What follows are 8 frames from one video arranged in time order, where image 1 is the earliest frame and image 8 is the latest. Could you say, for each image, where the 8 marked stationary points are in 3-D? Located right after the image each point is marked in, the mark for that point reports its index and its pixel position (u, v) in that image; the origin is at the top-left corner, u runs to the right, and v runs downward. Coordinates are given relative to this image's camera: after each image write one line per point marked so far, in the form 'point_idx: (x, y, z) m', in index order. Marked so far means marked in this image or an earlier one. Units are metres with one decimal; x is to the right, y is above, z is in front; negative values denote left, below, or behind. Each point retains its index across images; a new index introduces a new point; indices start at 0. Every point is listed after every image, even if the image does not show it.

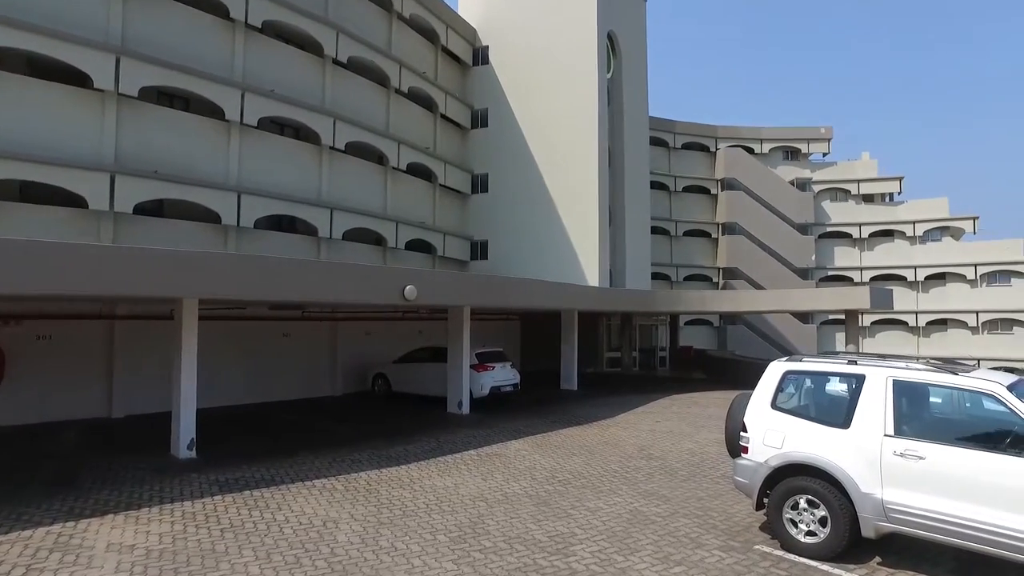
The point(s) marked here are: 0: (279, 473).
0: (-2.8, -2.2, +8.3) m
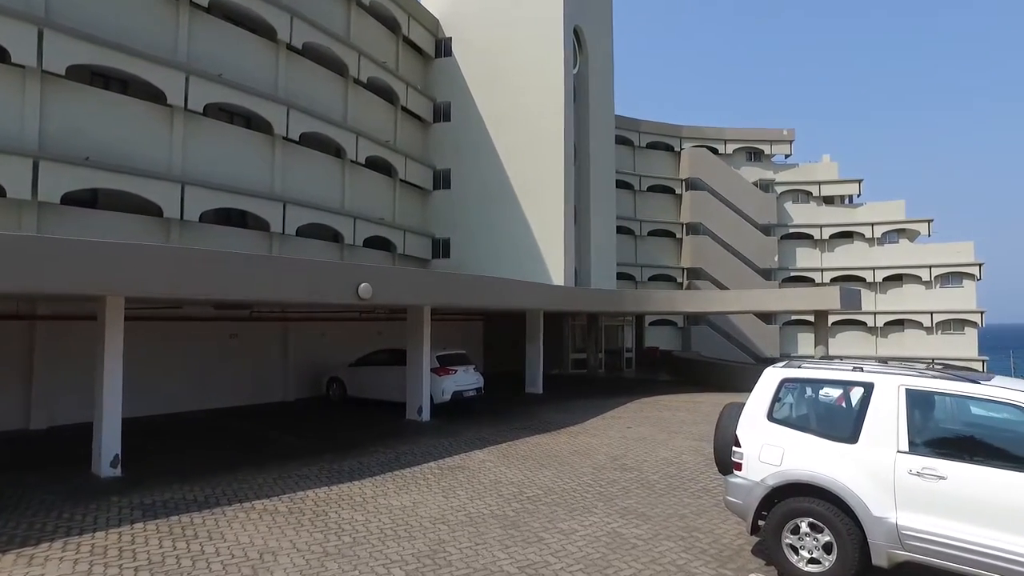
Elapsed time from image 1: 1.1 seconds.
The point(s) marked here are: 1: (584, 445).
0: (-3.2, -2.2, +7.3) m
1: (+1.2, -2.6, +11.2) m
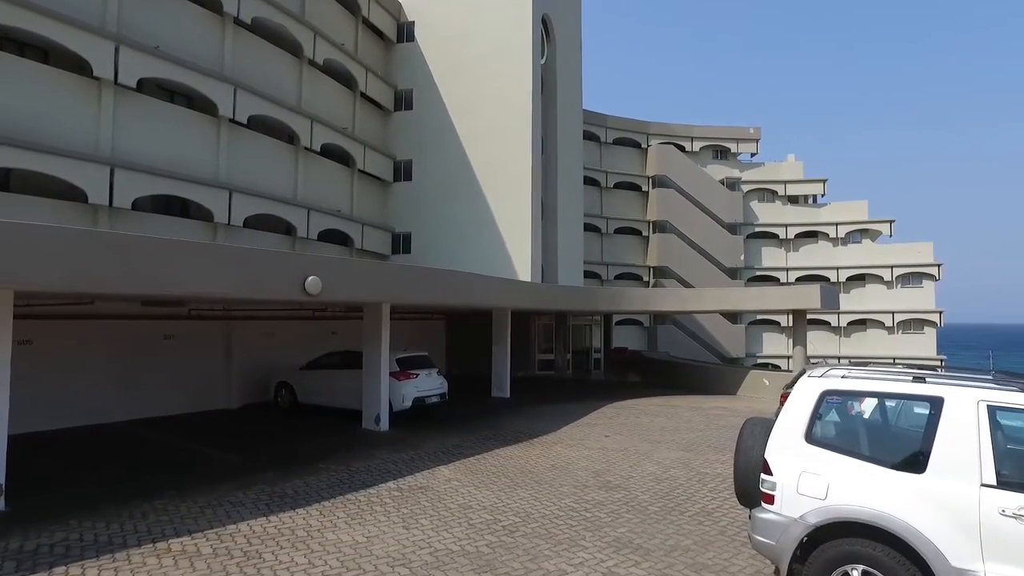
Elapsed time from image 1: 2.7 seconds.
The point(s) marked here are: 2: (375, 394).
0: (-3.4, -2.1, +6.0) m
1: (+0.7, -2.5, +10.1) m
2: (-2.3, -1.8, +11.8) m
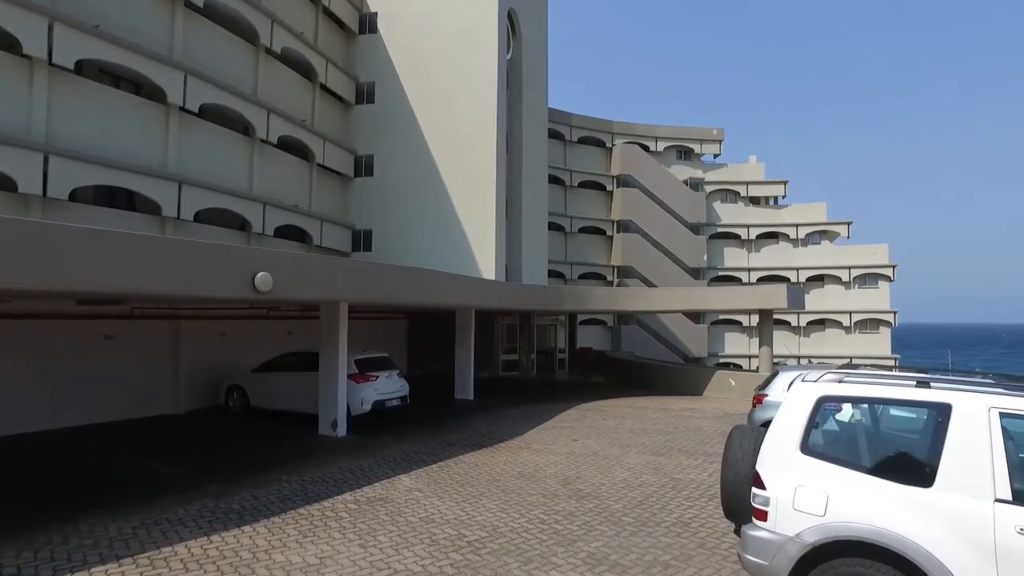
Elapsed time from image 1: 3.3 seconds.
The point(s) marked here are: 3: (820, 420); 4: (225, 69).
0: (-3.6, -2.1, +5.3) m
1: (+0.2, -2.5, +9.6) m
2: (-2.9, -1.8, +11.2) m
3: (+1.9, -0.8, +4.3) m
4: (-7.1, +5.4, +17.1) m
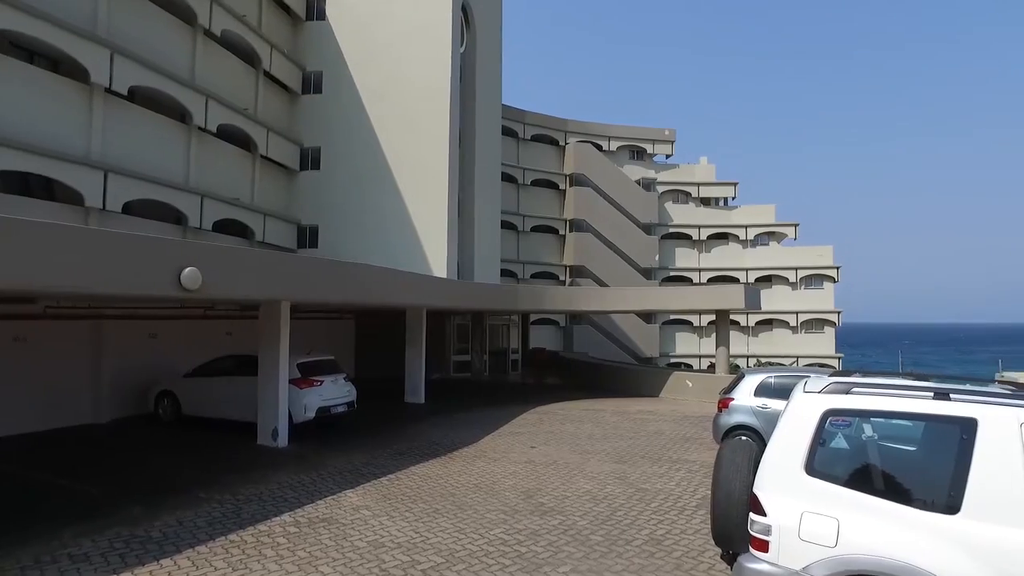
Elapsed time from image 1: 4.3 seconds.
0: (-3.9, -2.0, +4.4) m
1: (-0.4, -2.5, +9.0) m
2: (-3.6, -1.7, +10.3) m
3: (+1.7, -0.8, +3.8) m
4: (-8.1, +5.5, +15.9) m
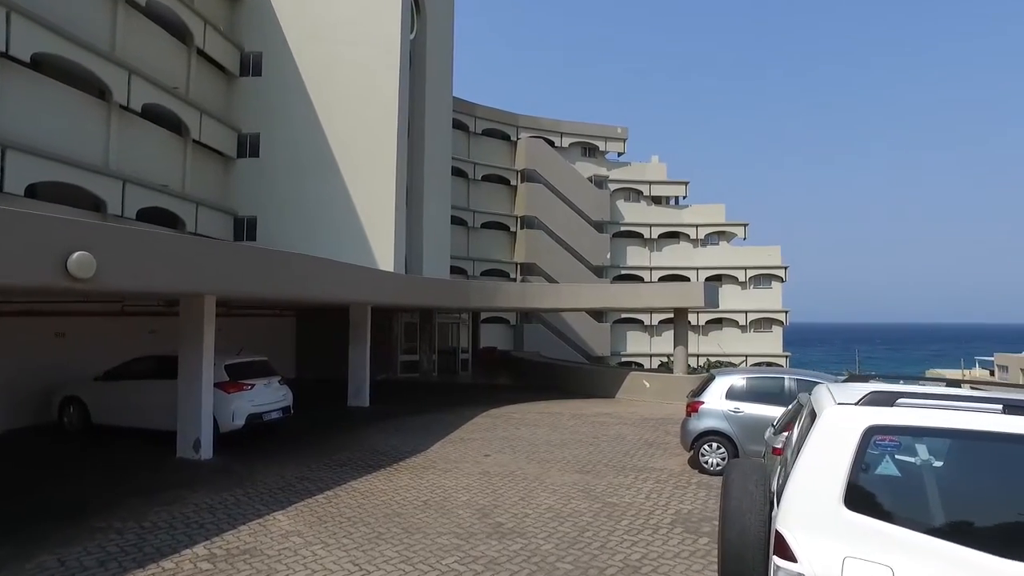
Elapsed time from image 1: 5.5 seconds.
0: (-4.1, -1.9, +3.2) m
1: (-0.9, -2.4, +8.1) m
2: (-4.2, -1.6, +9.2) m
3: (+1.6, -0.8, +3.1) m
4: (-9.1, +5.6, +14.4) m
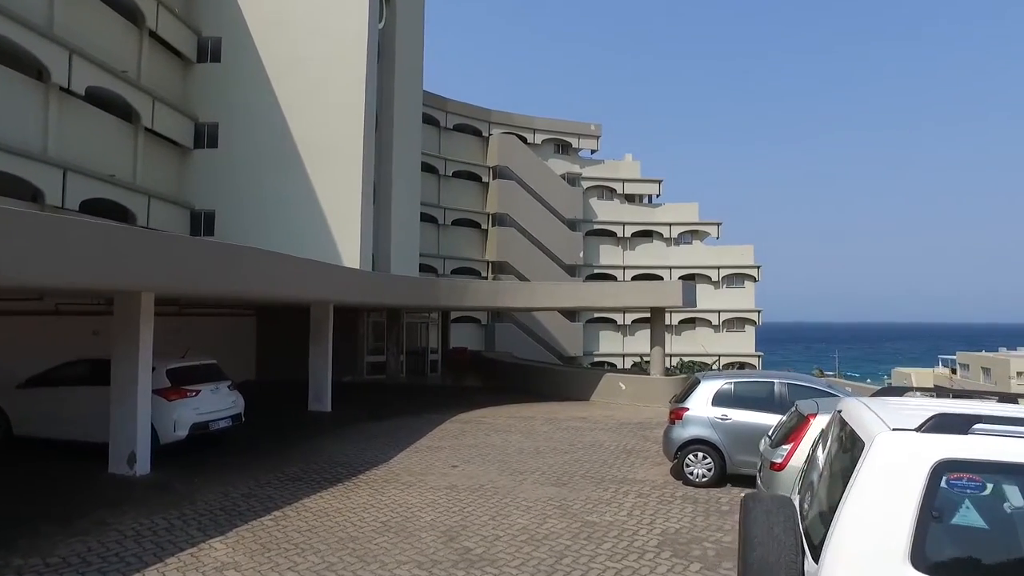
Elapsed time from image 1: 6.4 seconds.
0: (-4.2, -1.9, +2.3) m
1: (-1.2, -2.3, +7.3) m
2: (-4.6, -1.6, +8.2) m
3: (+1.5, -0.7, +2.4) m
4: (-9.6, +5.7, +13.2) m
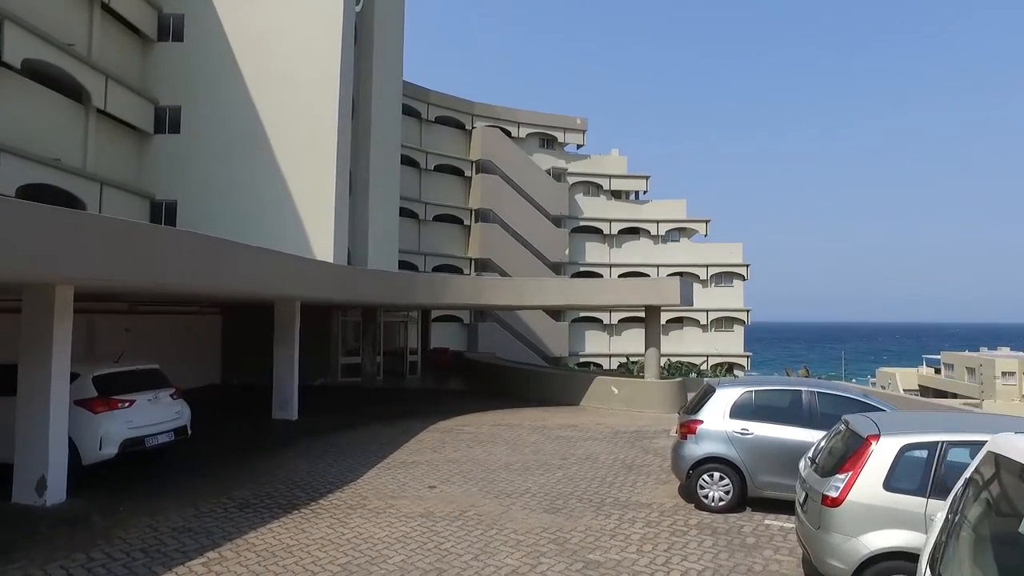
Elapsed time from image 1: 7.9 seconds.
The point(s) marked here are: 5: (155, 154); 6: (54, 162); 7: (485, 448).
0: (-4.2, -1.8, +1.0) m
1: (-1.3, -2.3, +6.0) m
2: (-4.7, -1.5, +6.9) m
3: (+1.5, -0.7, +1.2) m
4: (-9.9, +5.8, +11.7) m
5: (-9.6, +3.6, +18.7) m
6: (-9.8, +2.7, +14.8) m
7: (-0.4, -2.5, +10.7) m
